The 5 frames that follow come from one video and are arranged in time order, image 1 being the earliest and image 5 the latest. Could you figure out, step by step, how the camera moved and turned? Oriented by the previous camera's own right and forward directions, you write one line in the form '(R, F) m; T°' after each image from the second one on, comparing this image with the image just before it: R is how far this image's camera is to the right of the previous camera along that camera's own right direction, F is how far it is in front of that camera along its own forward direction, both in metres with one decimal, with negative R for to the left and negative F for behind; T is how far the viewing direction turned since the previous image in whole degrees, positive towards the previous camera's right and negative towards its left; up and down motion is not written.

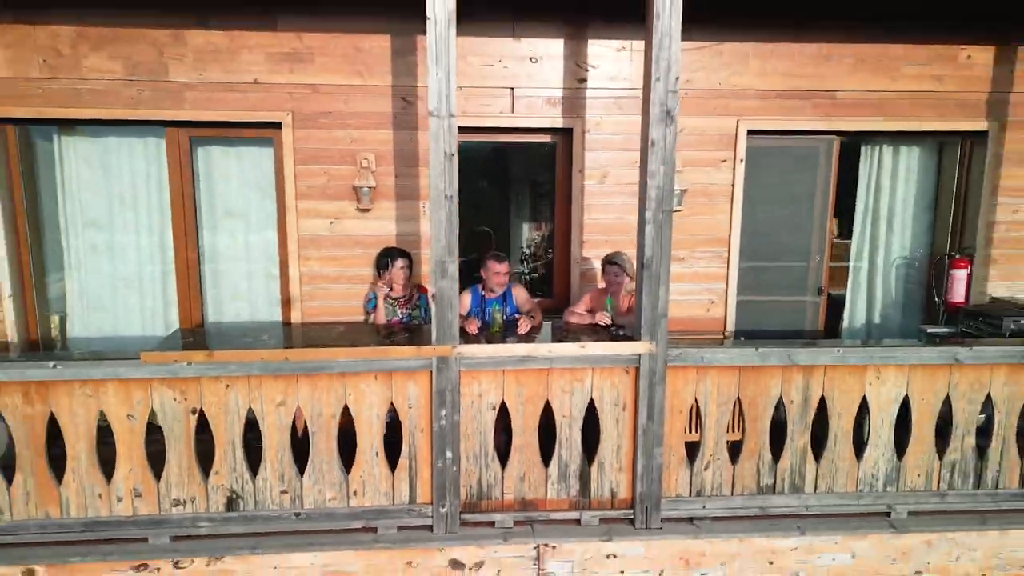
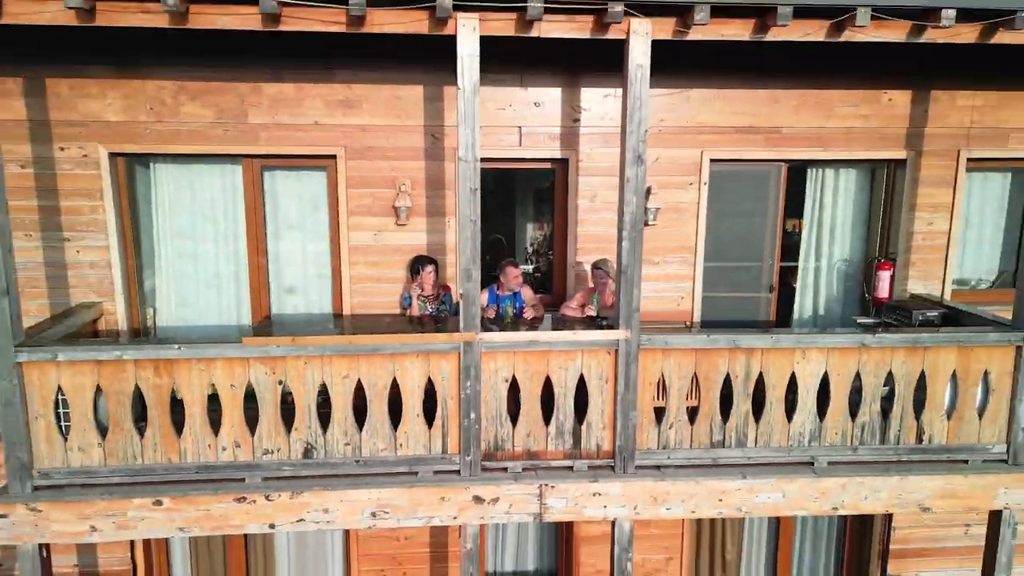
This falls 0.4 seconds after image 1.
(0.0, -1.0) m; 0°
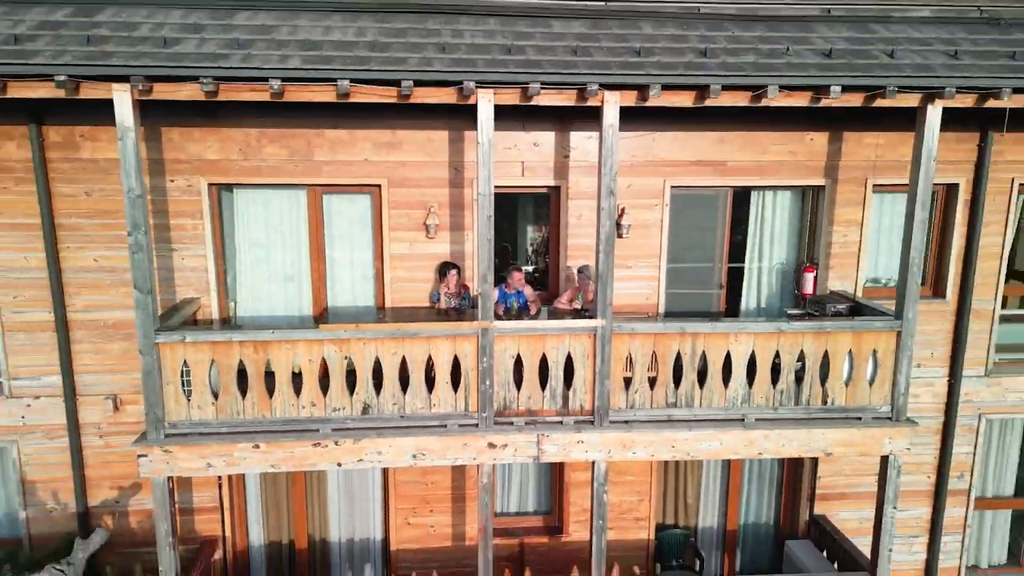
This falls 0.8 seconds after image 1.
(0.0, -1.5) m; 0°
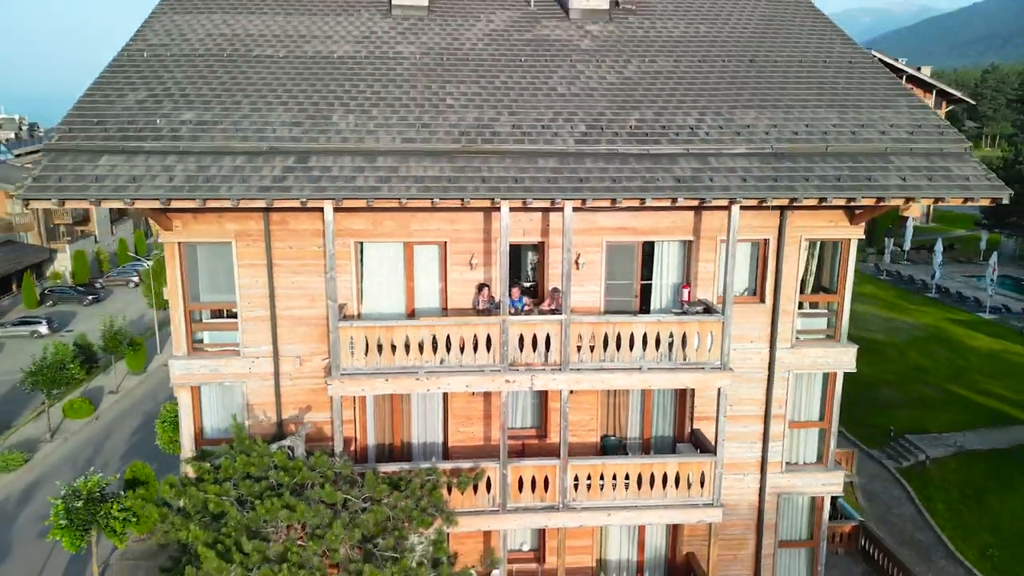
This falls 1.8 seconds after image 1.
(0.0, -5.4) m; 0°
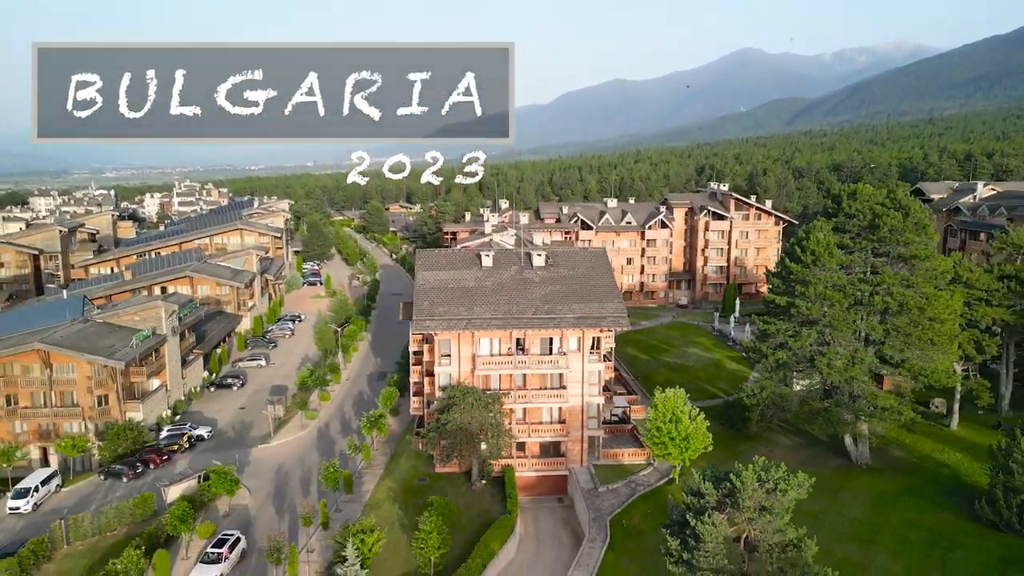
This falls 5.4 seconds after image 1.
(-0.2, -37.6) m; 0°
